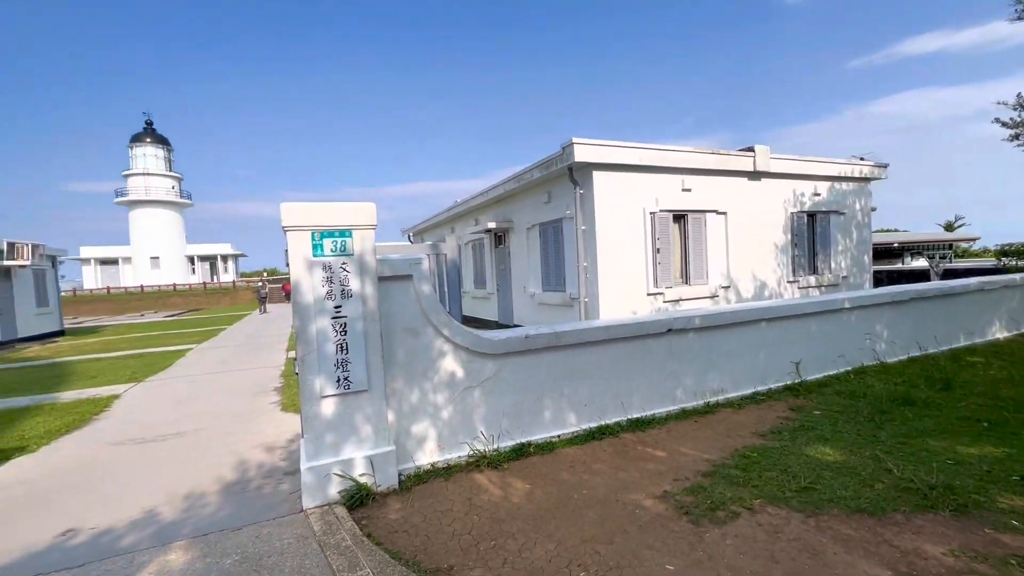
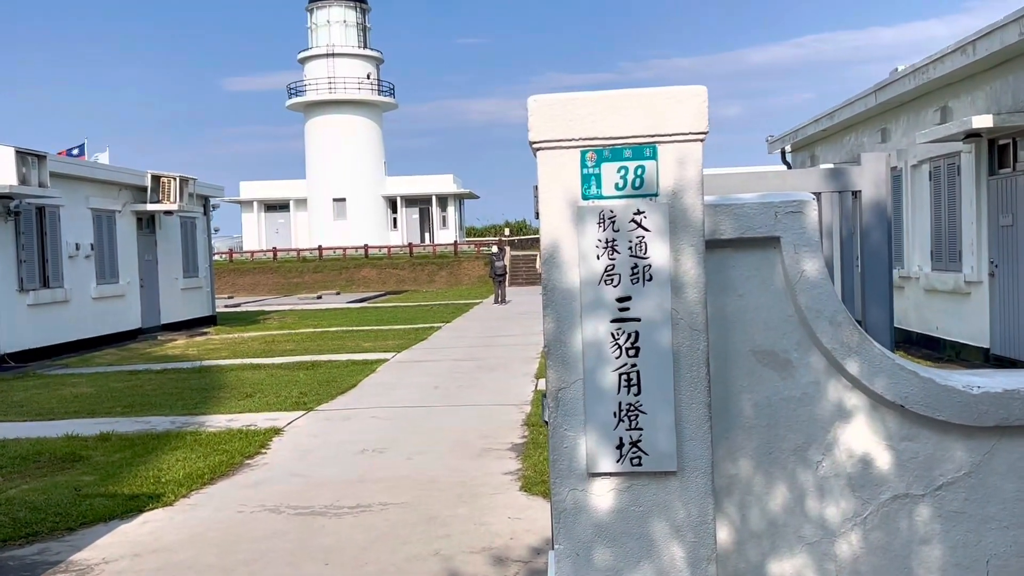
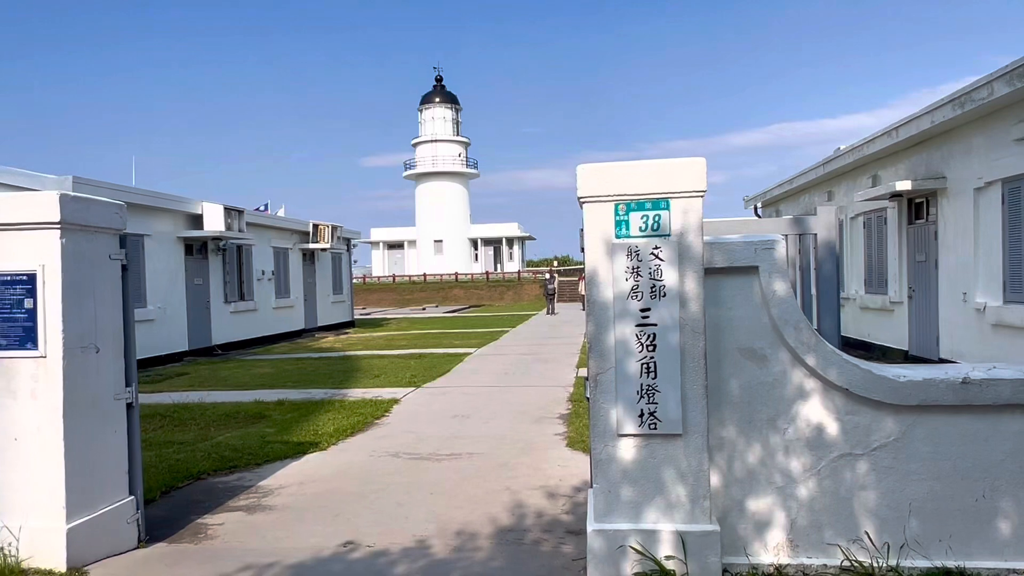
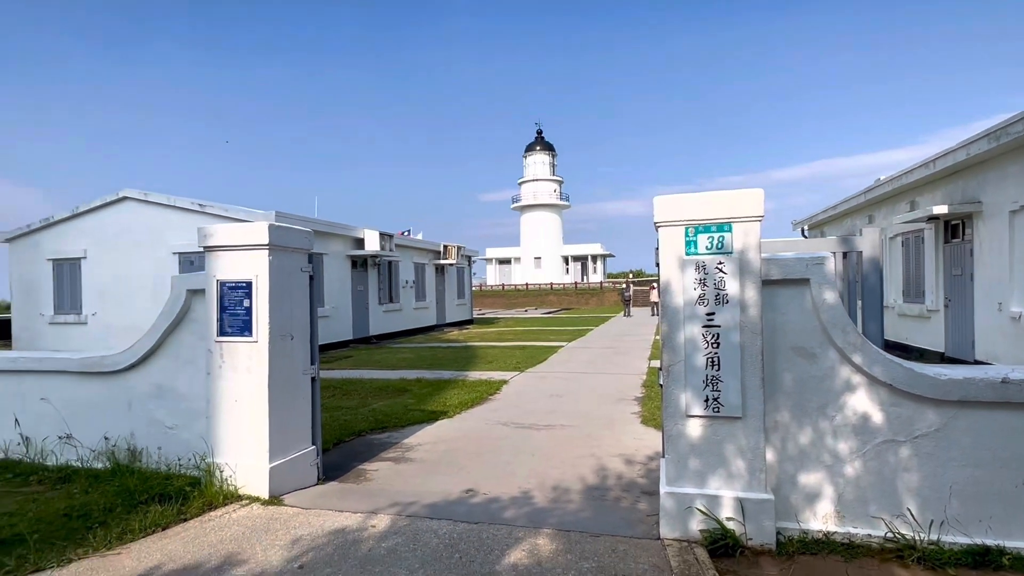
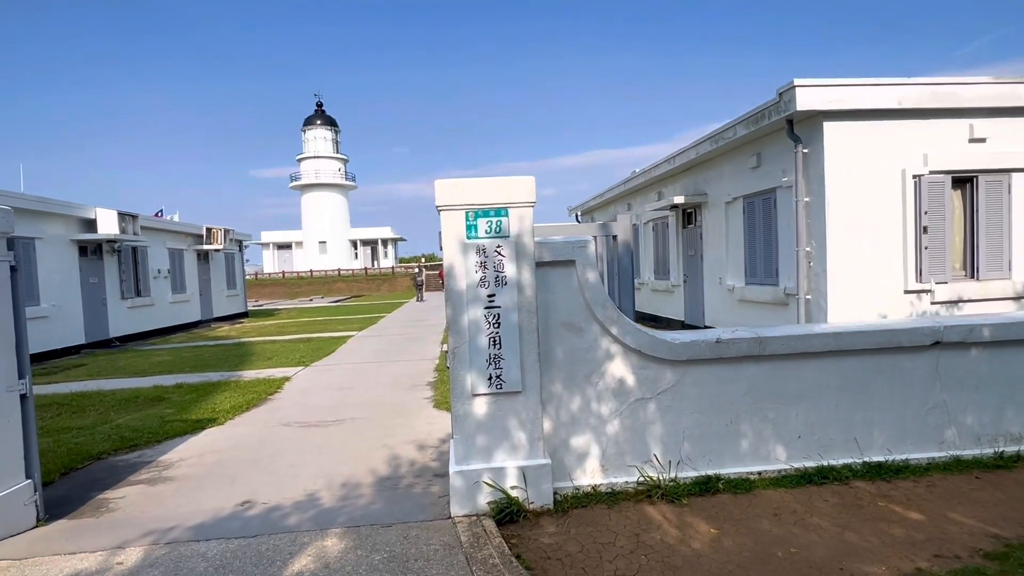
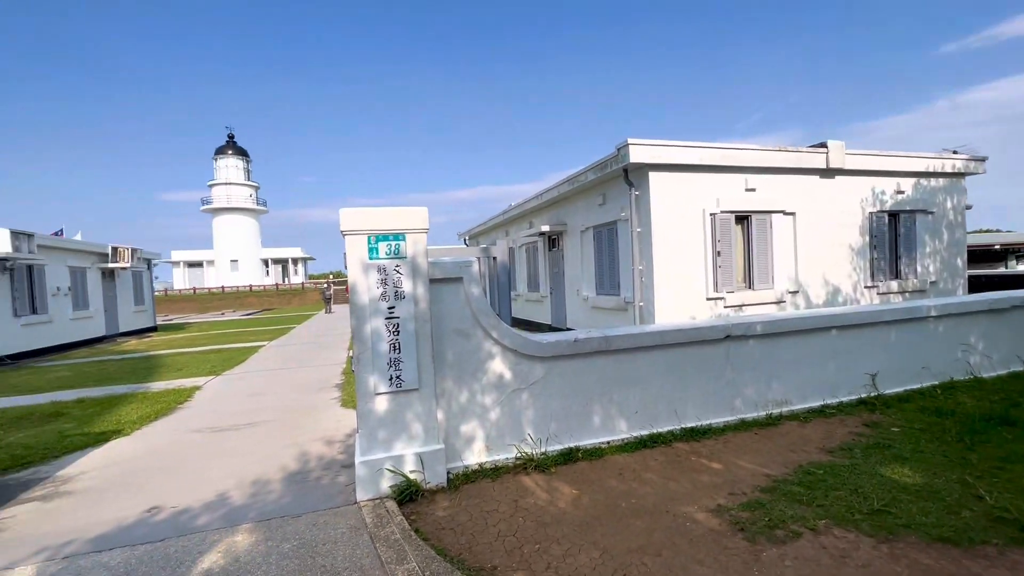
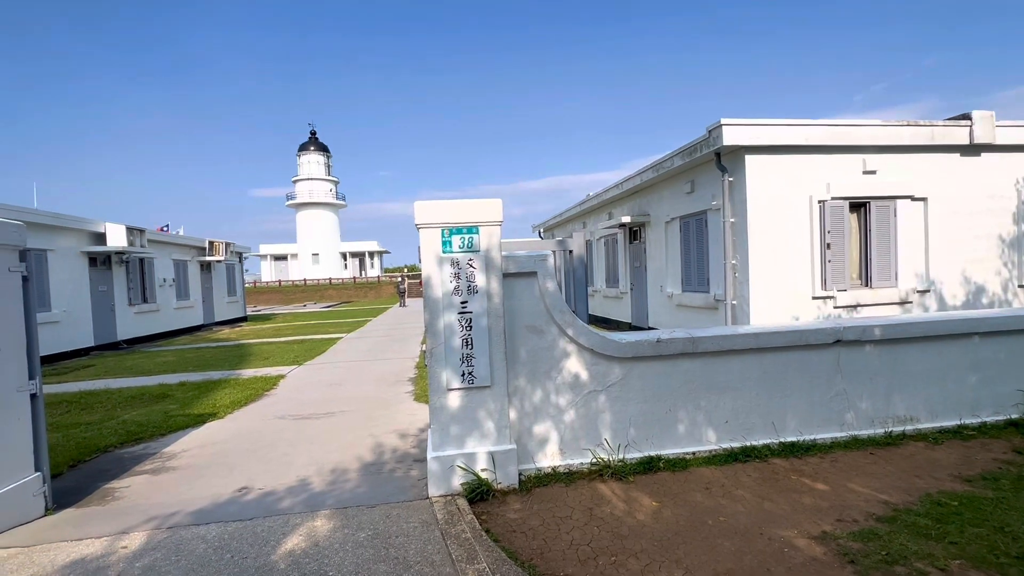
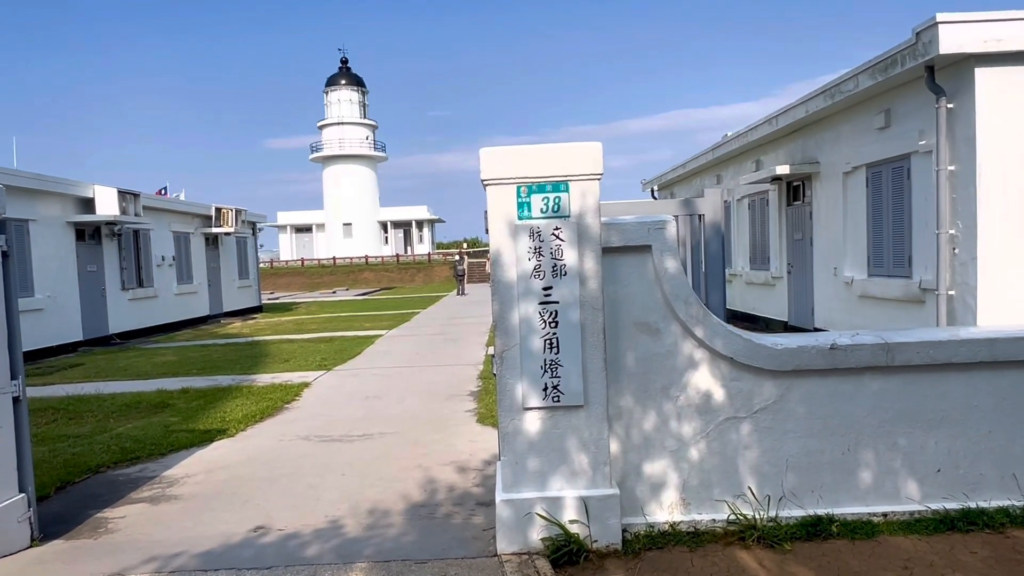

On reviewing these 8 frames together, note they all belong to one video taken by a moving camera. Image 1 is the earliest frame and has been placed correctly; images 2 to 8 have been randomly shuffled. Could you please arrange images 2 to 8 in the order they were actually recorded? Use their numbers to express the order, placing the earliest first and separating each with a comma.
6, 7, 5, 8, 2, 3, 4
